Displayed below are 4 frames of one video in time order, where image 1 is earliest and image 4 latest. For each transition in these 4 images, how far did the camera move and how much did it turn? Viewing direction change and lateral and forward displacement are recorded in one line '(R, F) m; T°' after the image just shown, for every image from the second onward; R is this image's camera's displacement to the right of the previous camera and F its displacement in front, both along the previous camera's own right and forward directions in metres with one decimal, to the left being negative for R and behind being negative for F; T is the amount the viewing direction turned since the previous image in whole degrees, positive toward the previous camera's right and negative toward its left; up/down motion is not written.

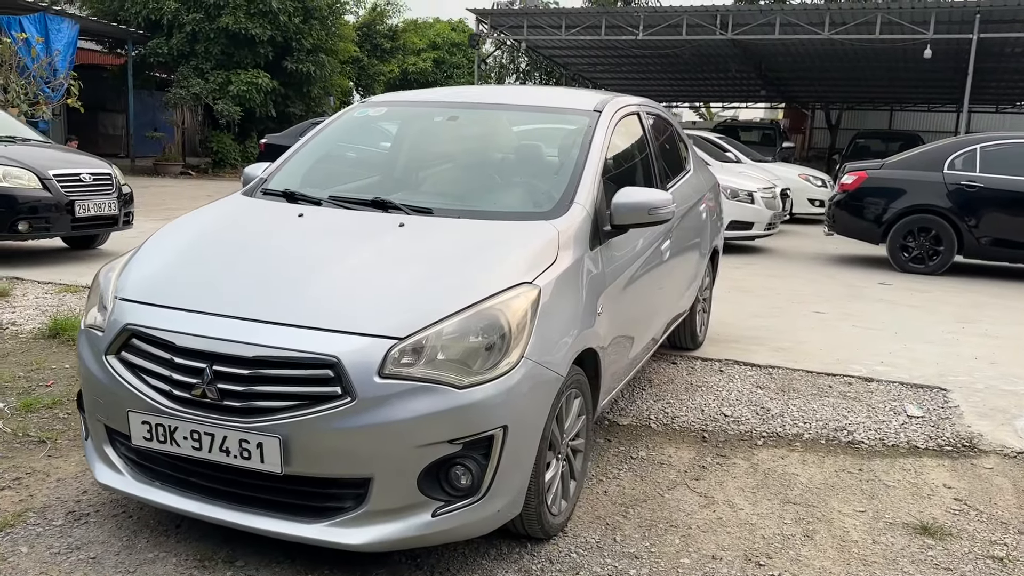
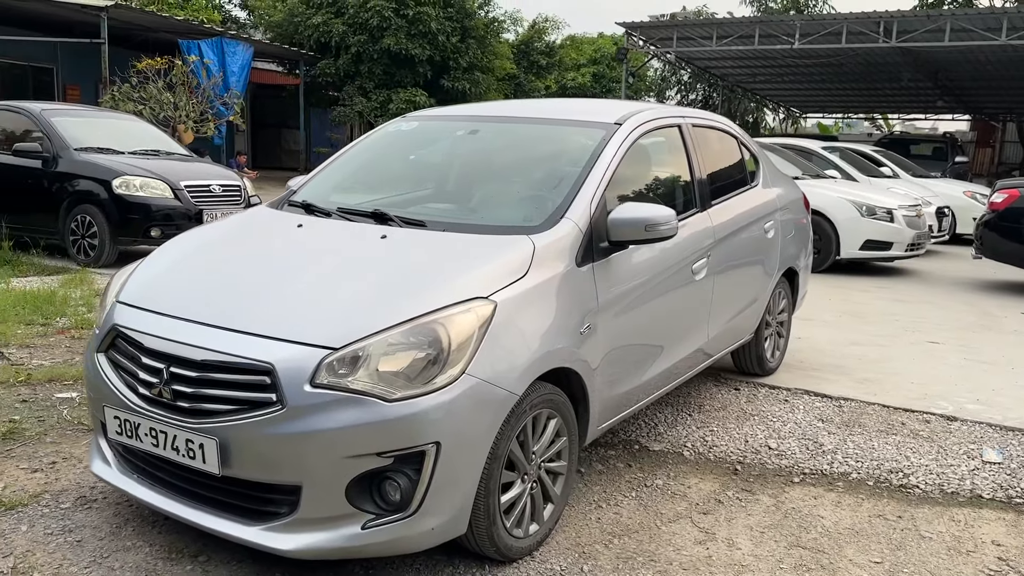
(+0.6, +0.1) m; -11°
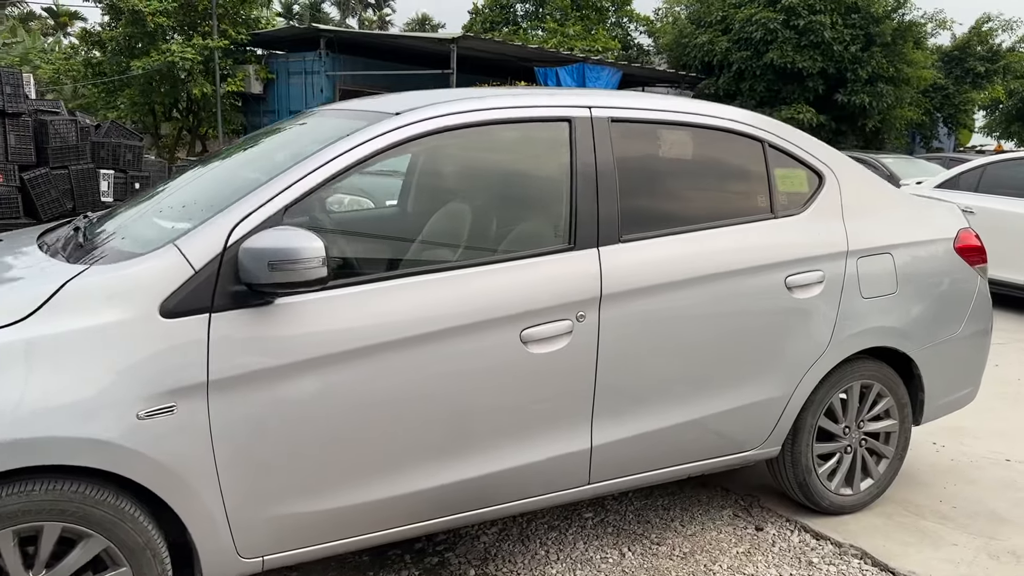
(+1.9, +1.6) m; -29°
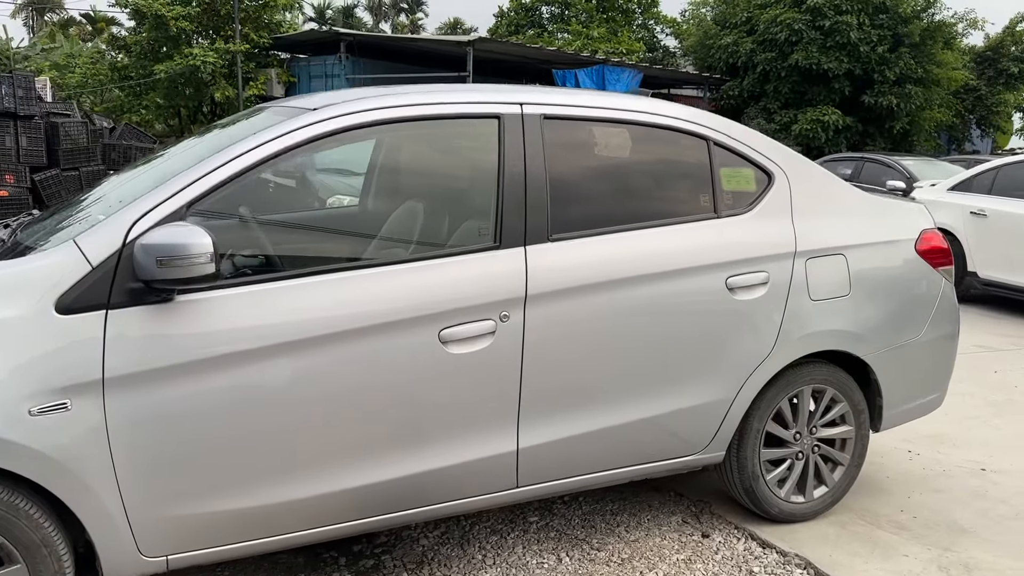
(+0.3, 0.0) m; -2°
